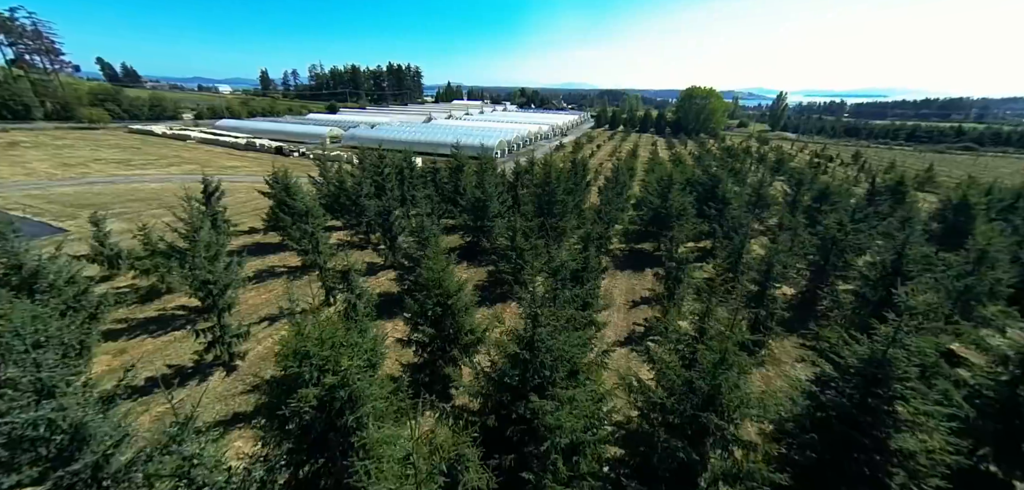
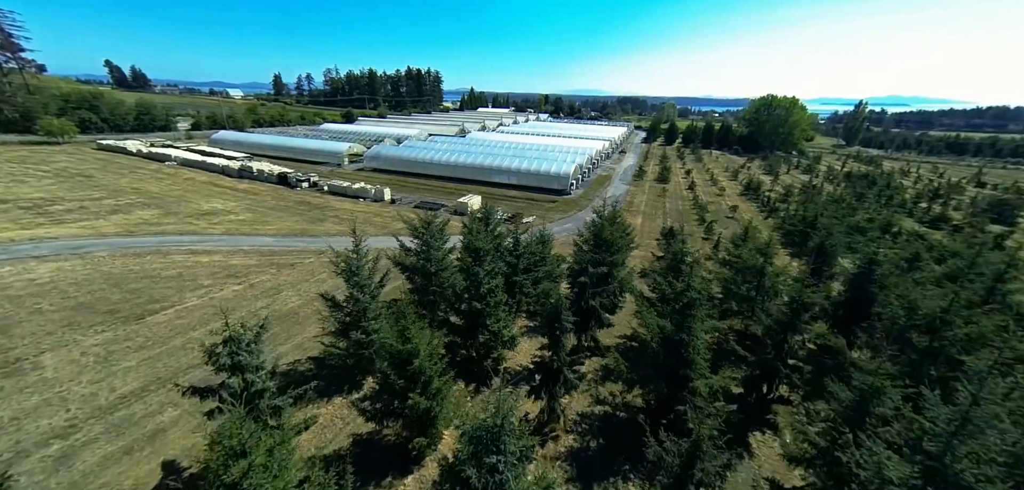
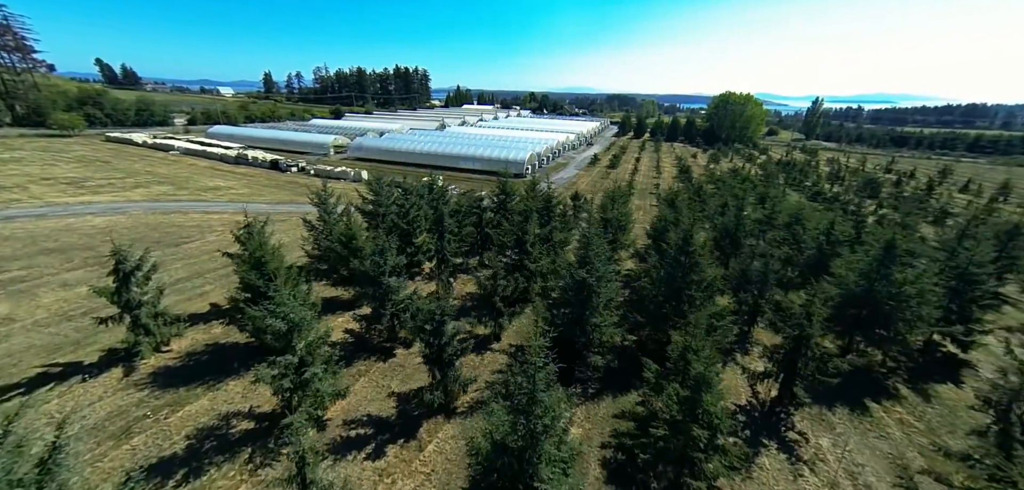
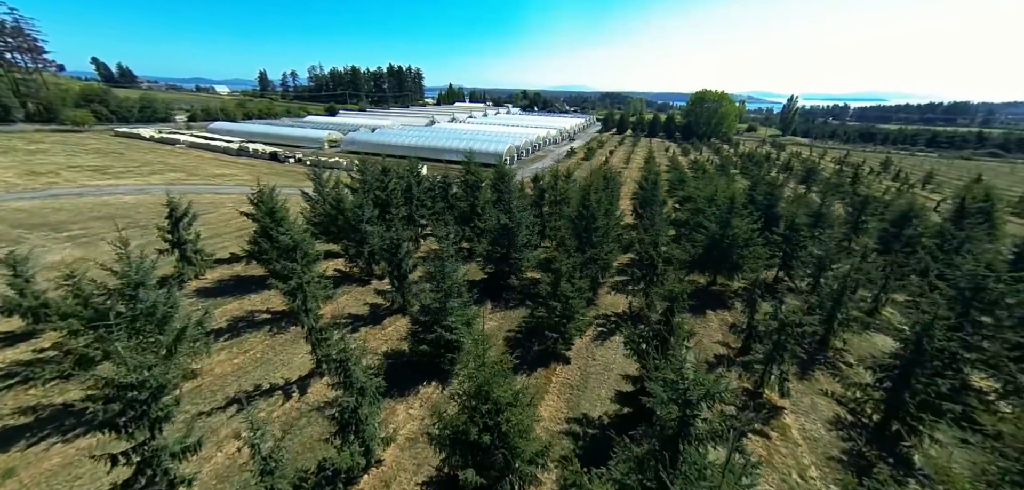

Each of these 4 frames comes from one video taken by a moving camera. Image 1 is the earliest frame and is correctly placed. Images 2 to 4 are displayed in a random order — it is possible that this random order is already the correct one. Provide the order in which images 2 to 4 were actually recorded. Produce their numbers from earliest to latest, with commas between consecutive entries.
4, 3, 2
